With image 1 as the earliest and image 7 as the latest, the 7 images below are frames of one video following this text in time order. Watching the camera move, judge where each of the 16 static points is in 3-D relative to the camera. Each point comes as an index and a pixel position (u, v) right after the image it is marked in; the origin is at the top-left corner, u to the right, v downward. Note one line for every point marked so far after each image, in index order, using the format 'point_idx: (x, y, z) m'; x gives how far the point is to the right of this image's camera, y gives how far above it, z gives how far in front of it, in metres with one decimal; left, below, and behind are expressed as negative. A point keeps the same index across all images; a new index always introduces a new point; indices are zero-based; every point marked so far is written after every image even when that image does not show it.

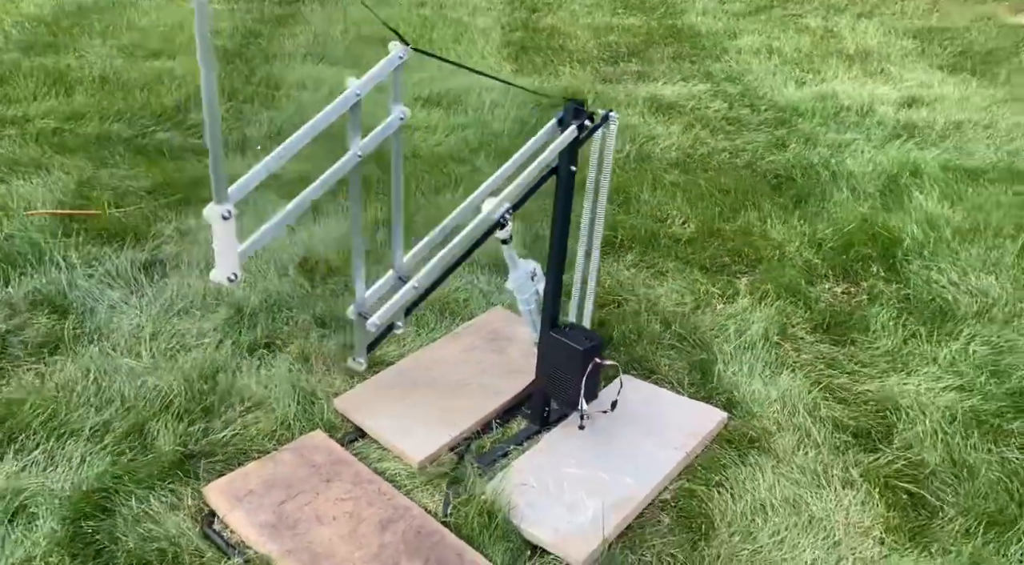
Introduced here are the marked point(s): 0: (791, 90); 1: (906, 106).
0: (+1.4, +0.9, +5.1) m
1: (+1.9, +0.8, +4.9) m
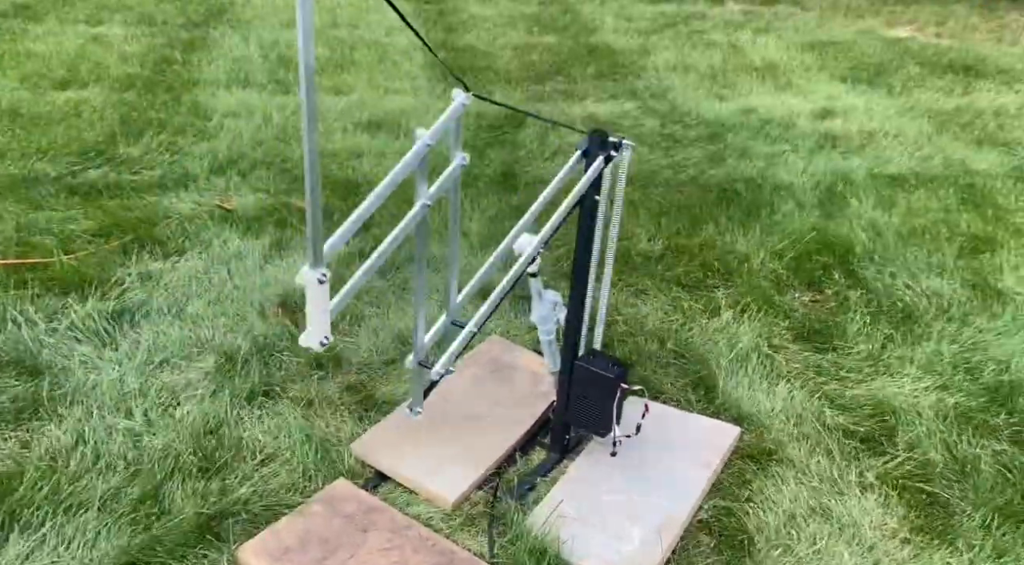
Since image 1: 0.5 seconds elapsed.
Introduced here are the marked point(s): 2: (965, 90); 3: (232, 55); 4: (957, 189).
0: (+1.1, +0.9, +5.3) m
1: (+1.6, +0.8, +5.2) m
2: (+2.4, +1.0, +5.4) m
3: (-1.4, +1.1, +5.3) m
4: (+2.0, +0.5, +4.5) m
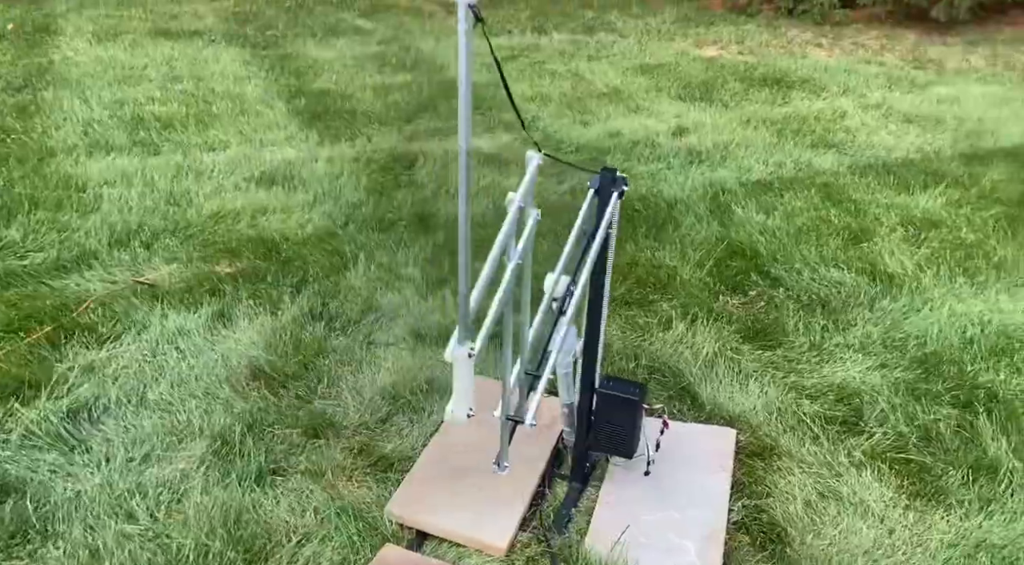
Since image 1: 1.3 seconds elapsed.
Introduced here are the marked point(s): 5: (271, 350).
0: (+0.4, +0.8, +5.5) m
1: (+0.9, +0.8, +5.6) m
2: (+1.6, +1.0, +6.0) m
3: (-2.0, +0.8, +4.8) m
4: (+1.5, +0.5, +5.0) m
5: (-0.9, -0.2, +3.8) m
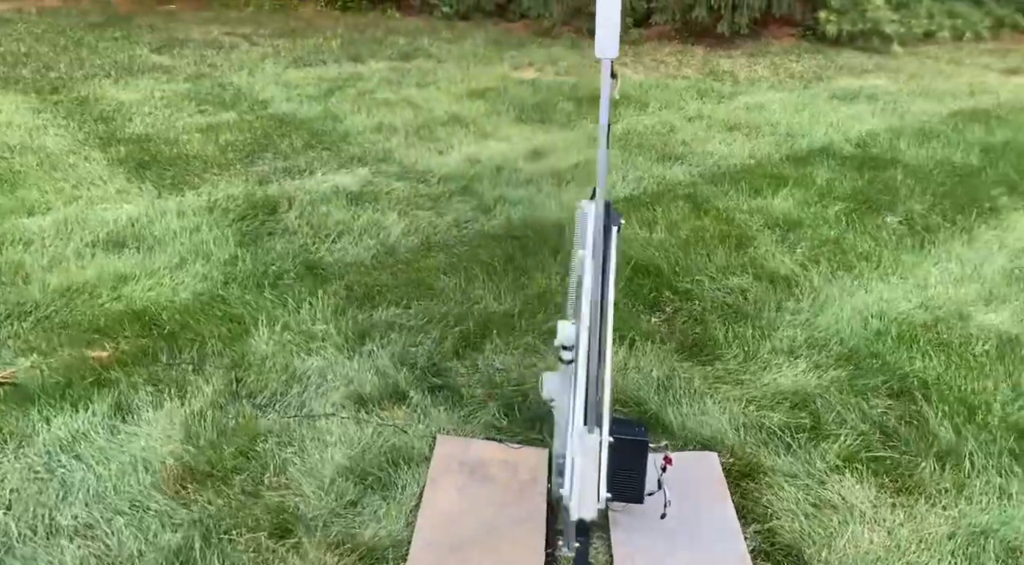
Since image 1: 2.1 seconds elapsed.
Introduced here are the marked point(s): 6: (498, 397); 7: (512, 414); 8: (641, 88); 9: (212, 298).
0: (-0.4, +0.6, +5.2) m
1: (+0.1, +0.7, +5.4) m
2: (+0.6, +0.9, +6.0) m
3: (-2.5, +0.3, +3.9) m
4: (+0.9, +0.5, +5.0) m
5: (-1.0, -0.5, +3.1) m
6: (-0.1, -0.4, +3.3) m
7: (0.0, -0.4, +3.2) m
8: (+0.8, +1.2, +6.4) m
9: (-1.1, -0.1, +3.9) m
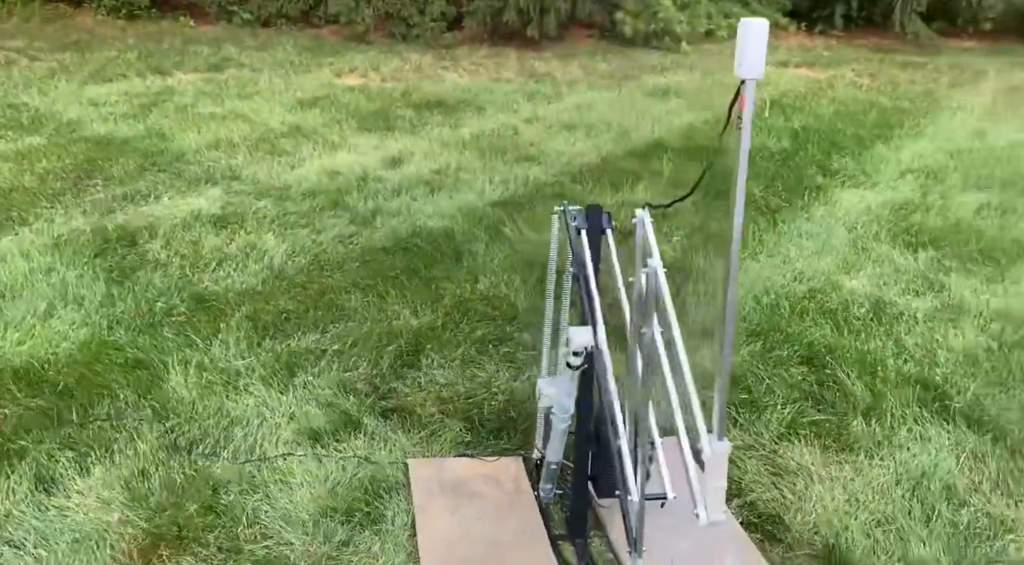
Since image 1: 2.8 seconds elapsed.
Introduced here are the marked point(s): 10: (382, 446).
0: (-1.0, +0.5, +4.8) m
1: (-0.6, +0.6, +5.1) m
2: (-0.3, +0.9, +5.8) m
3: (-2.7, +0.1, +3.0) m
4: (+0.3, +0.5, +5.0) m
5: (-1.0, -0.6, +2.7) m
6: (-0.2, -0.4, +3.0) m
7: (-0.1, -0.4, +3.0) m
8: (-0.2, +1.1, +6.3) m
9: (-1.3, -0.2, +3.4) m
10: (-0.4, -0.5, +2.9) m
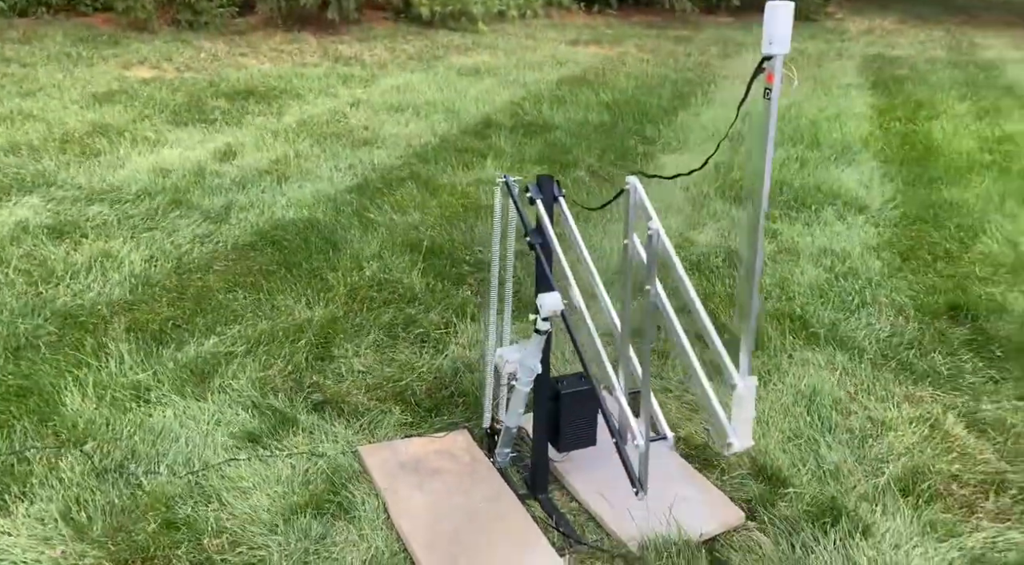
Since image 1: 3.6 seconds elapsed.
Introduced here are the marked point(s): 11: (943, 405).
0: (-1.7, +0.5, +4.7) m
1: (-1.4, +0.6, +5.0) m
2: (-1.3, +1.0, +5.8) m
3: (-2.9, -0.2, +2.5) m
4: (-0.5, +0.6, +5.1) m
5: (-1.1, -0.6, +2.6) m
6: (-0.4, -0.3, +3.2) m
7: (-0.3, -0.4, +3.1) m
8: (-1.4, +1.2, +6.2) m
9: (-1.6, -0.3, +3.2) m
10: (-0.5, -0.4, +3.0) m
11: (+1.3, -0.3, +3.1) m
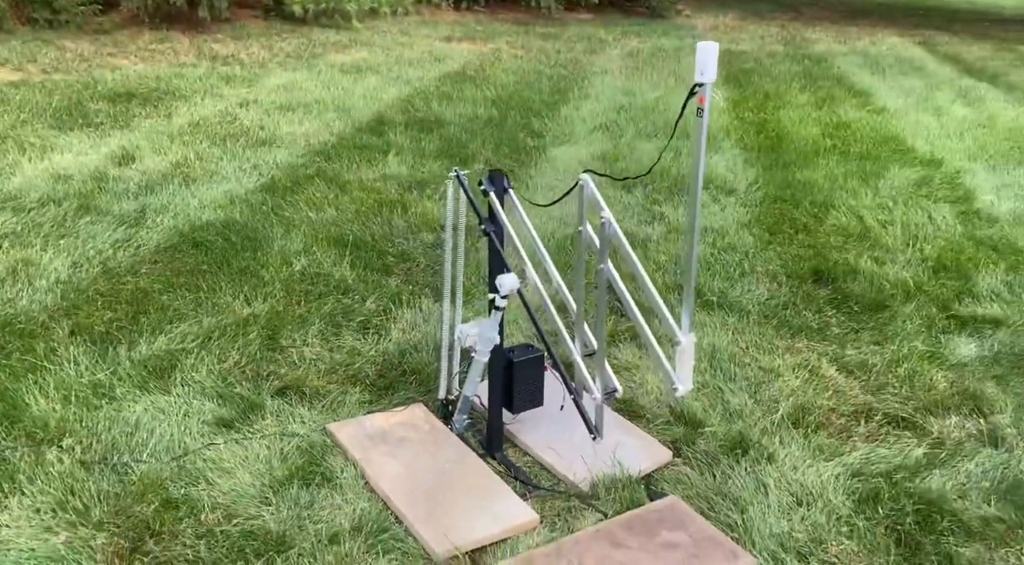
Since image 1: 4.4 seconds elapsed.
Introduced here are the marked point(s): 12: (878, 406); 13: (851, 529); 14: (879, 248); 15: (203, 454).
0: (-2.2, +0.5, +4.8) m
1: (-2.0, +0.6, +5.2) m
2: (-2.0, +1.0, +5.9) m
3: (-2.9, -0.3, +2.5) m
4: (-1.1, +0.7, +5.4) m
5: (-1.2, -0.7, +2.9) m
6: (-0.6, -0.3, +3.5) m
7: (-0.5, -0.4, +3.5) m
8: (-2.2, +1.2, +6.3) m
9: (-1.8, -0.3, +3.3) m
10: (-0.7, -0.4, +3.3) m
11: (+1.1, -0.2, +3.7) m
12: (+1.2, -0.4, +3.4) m
13: (+0.9, -0.7, +2.8) m
14: (+1.6, +0.2, +4.5) m
15: (-0.9, -0.5, +3.1) m
